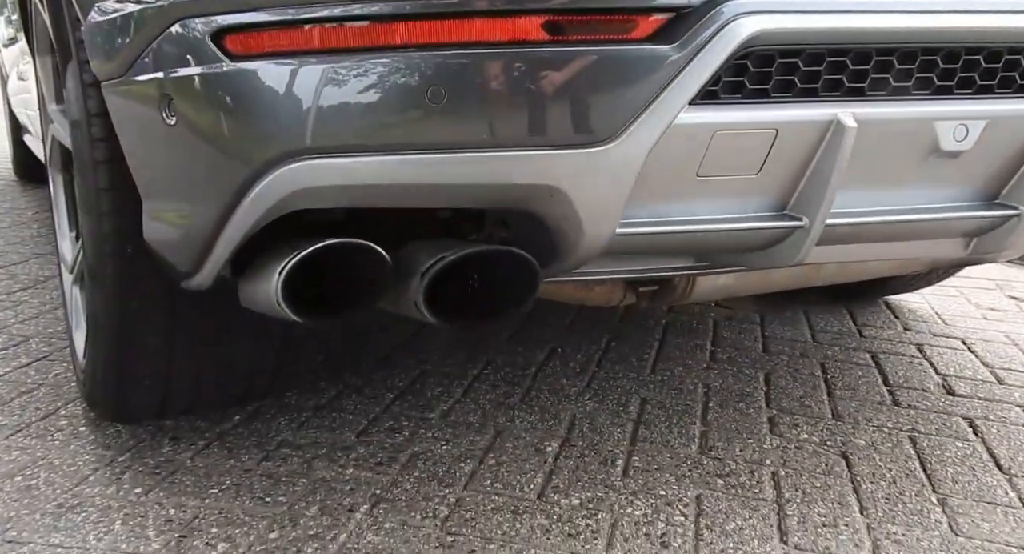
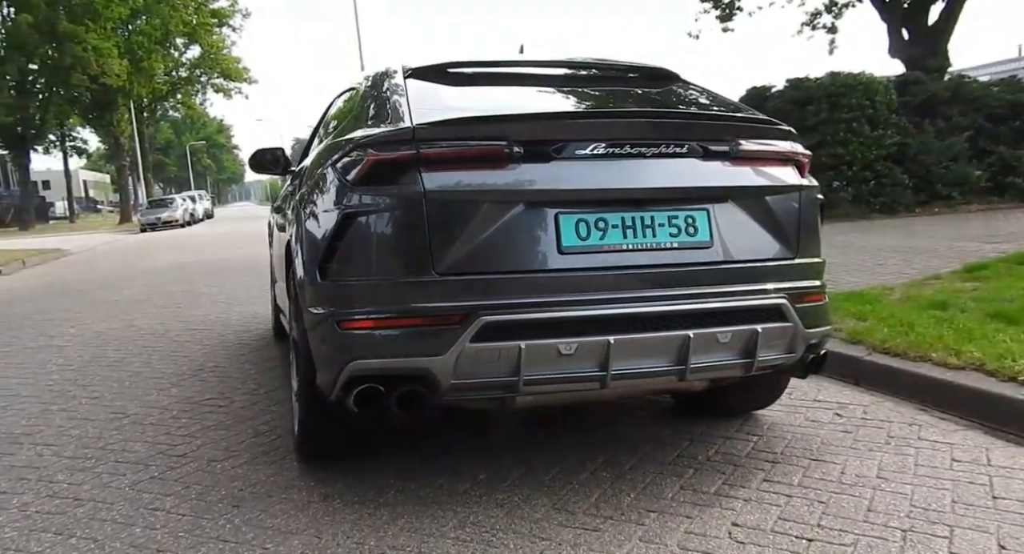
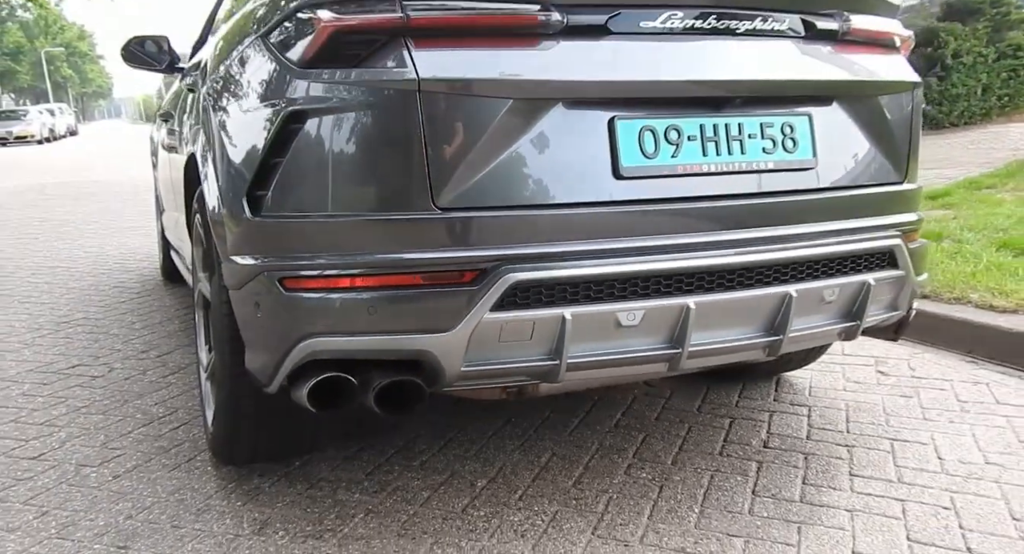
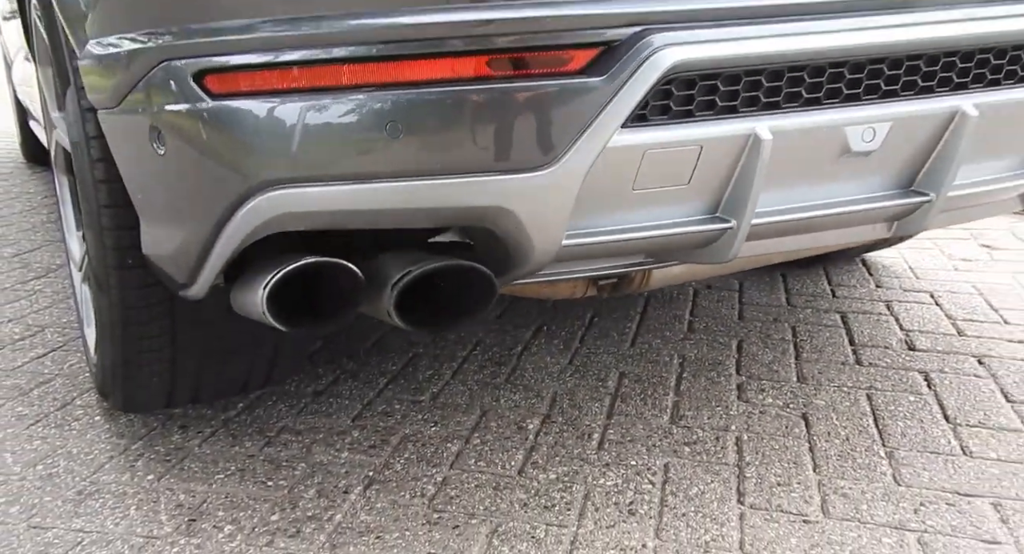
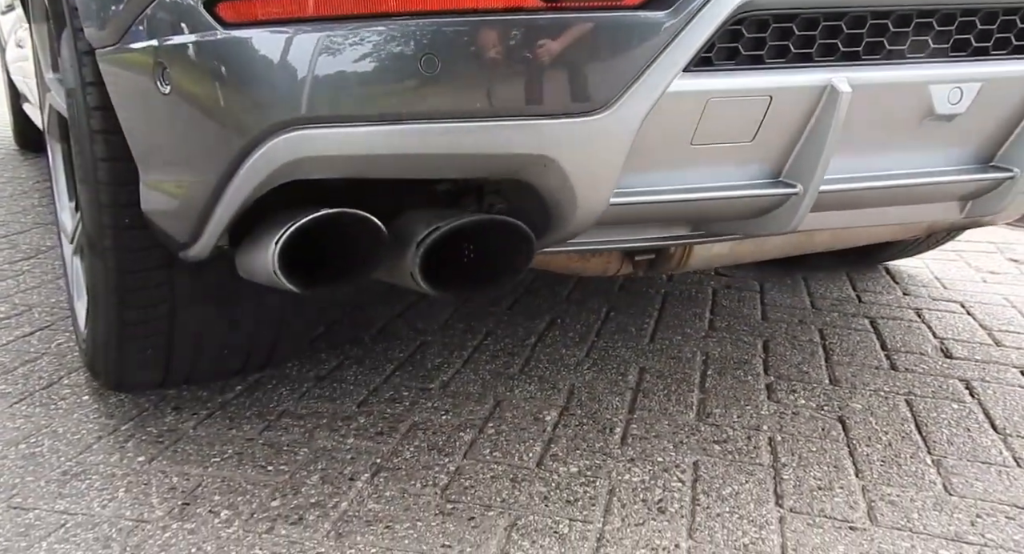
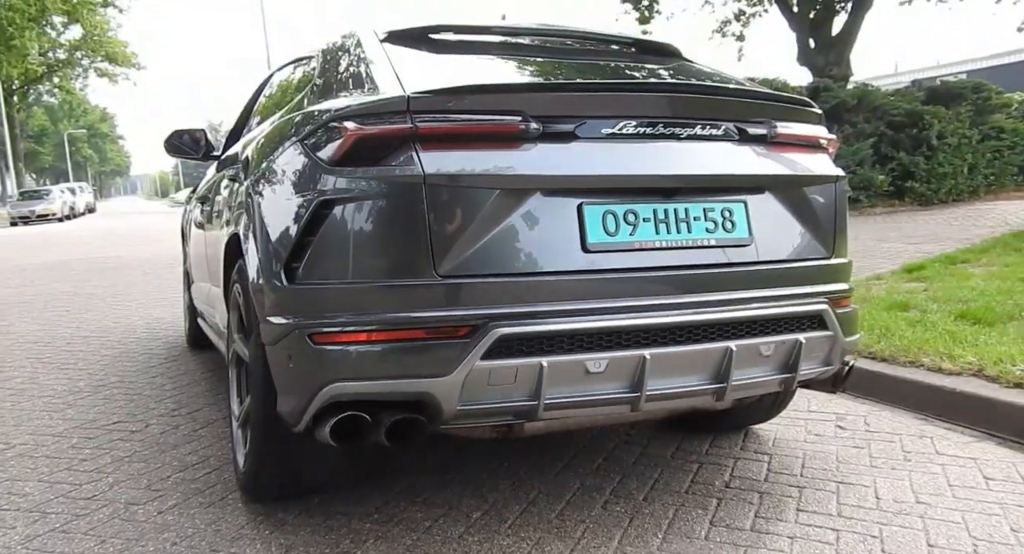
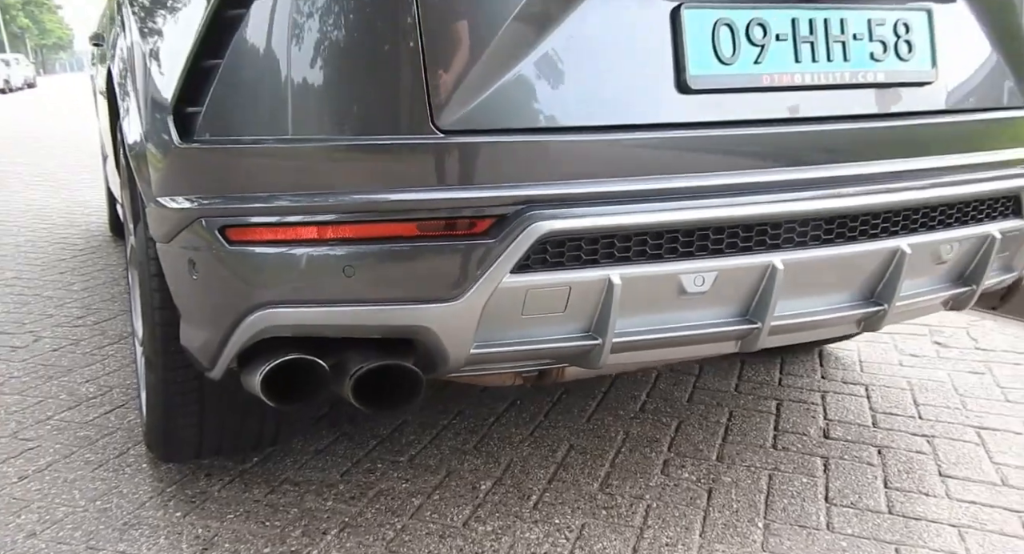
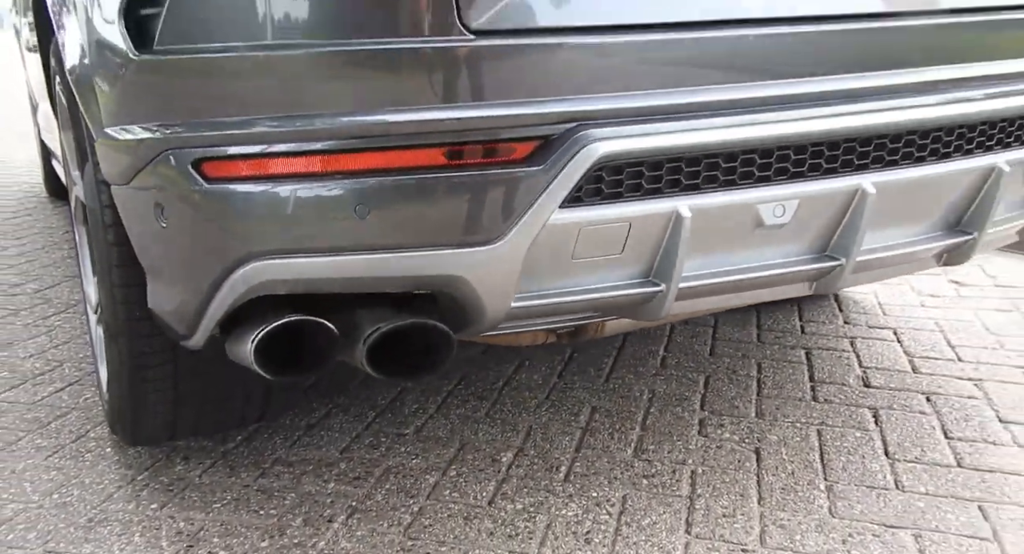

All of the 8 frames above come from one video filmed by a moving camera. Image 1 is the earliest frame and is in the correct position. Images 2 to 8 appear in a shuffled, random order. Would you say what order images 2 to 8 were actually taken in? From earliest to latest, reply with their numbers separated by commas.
5, 4, 8, 7, 3, 6, 2
